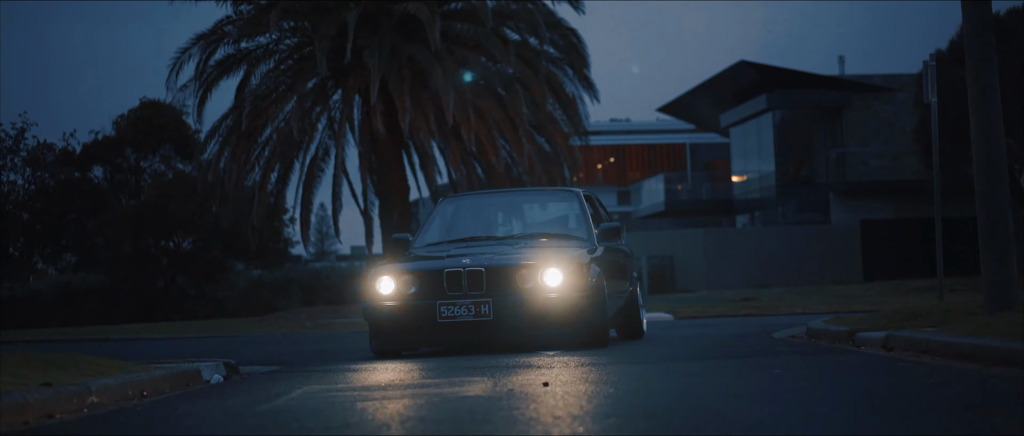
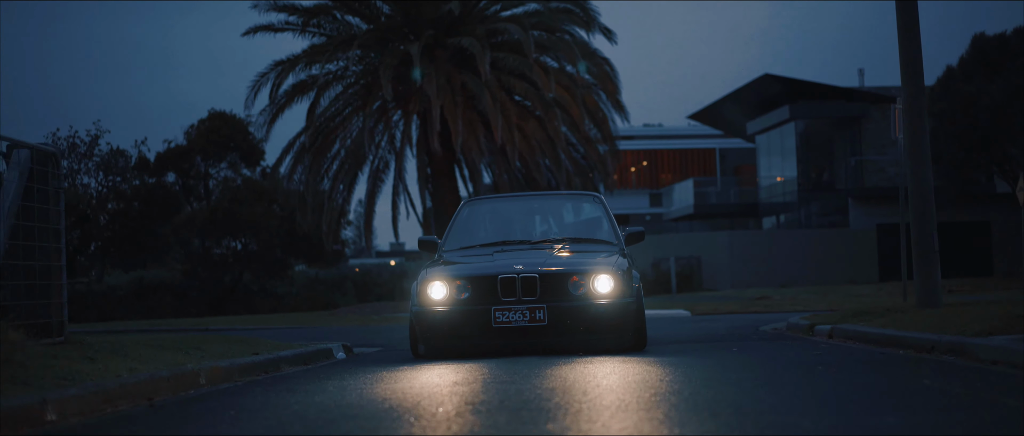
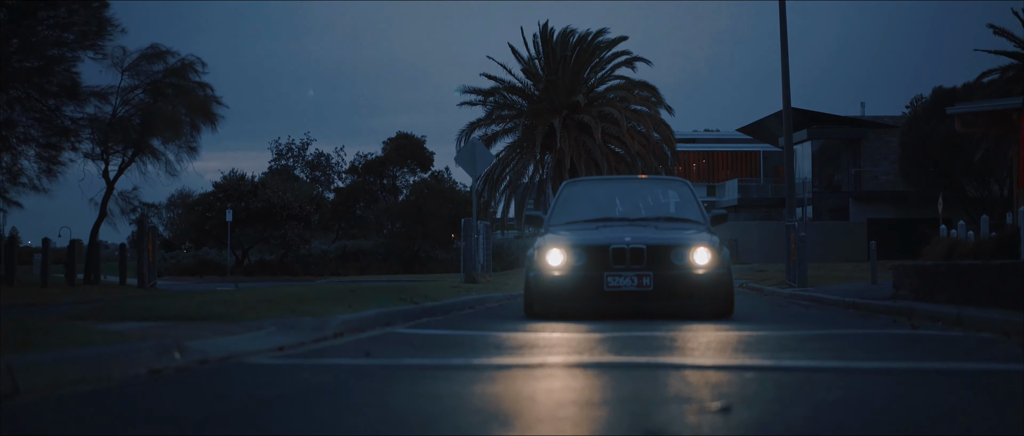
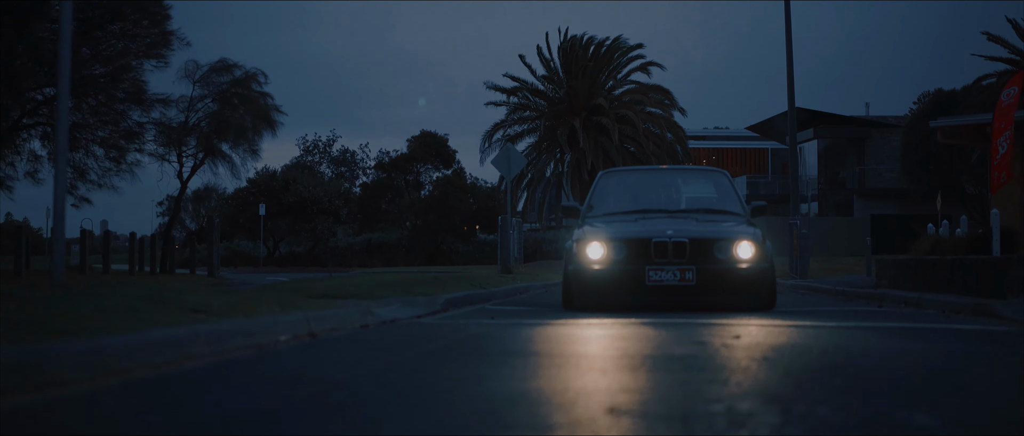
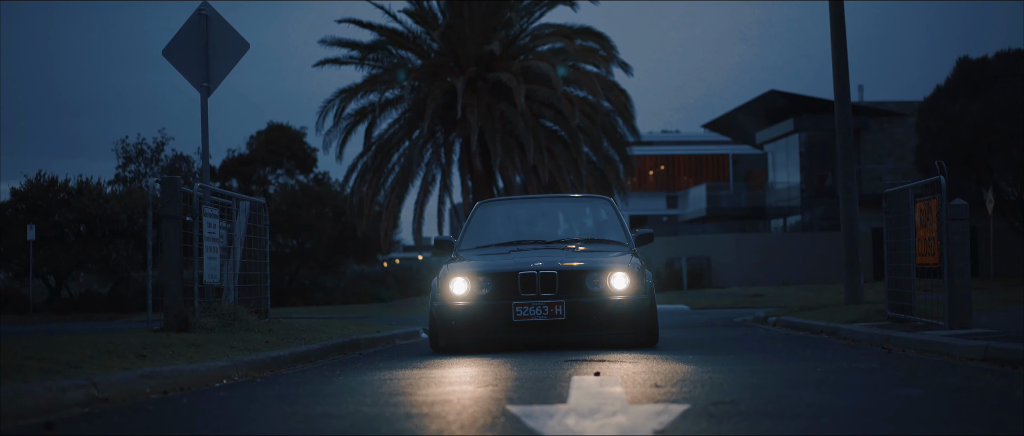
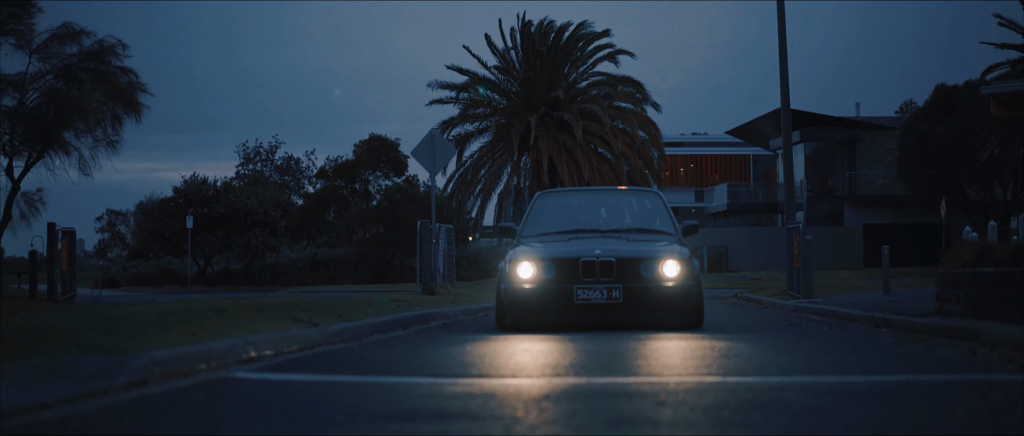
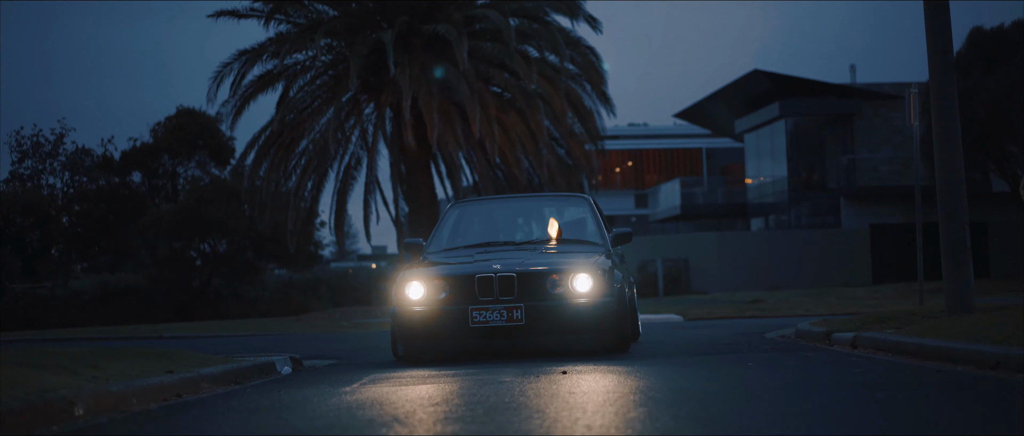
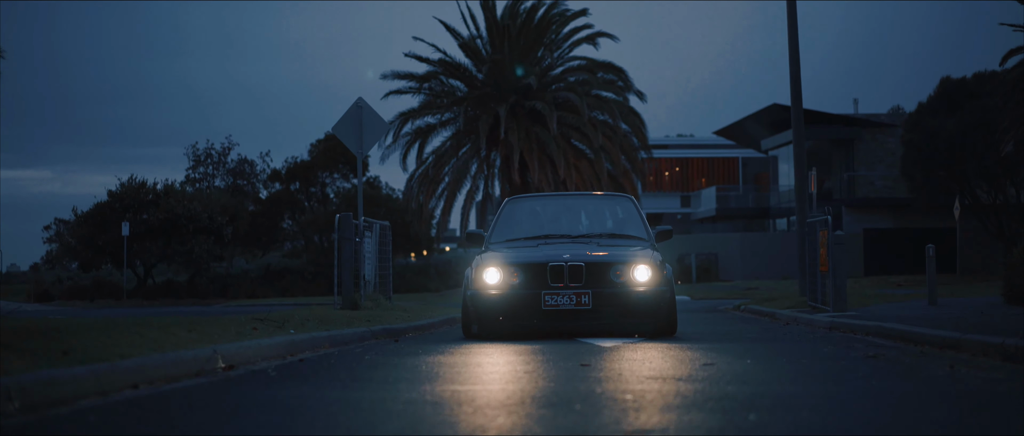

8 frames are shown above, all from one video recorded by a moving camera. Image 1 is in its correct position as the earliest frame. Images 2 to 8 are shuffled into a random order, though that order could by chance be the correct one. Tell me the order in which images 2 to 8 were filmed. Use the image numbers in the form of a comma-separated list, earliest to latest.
7, 2, 5, 8, 6, 3, 4
